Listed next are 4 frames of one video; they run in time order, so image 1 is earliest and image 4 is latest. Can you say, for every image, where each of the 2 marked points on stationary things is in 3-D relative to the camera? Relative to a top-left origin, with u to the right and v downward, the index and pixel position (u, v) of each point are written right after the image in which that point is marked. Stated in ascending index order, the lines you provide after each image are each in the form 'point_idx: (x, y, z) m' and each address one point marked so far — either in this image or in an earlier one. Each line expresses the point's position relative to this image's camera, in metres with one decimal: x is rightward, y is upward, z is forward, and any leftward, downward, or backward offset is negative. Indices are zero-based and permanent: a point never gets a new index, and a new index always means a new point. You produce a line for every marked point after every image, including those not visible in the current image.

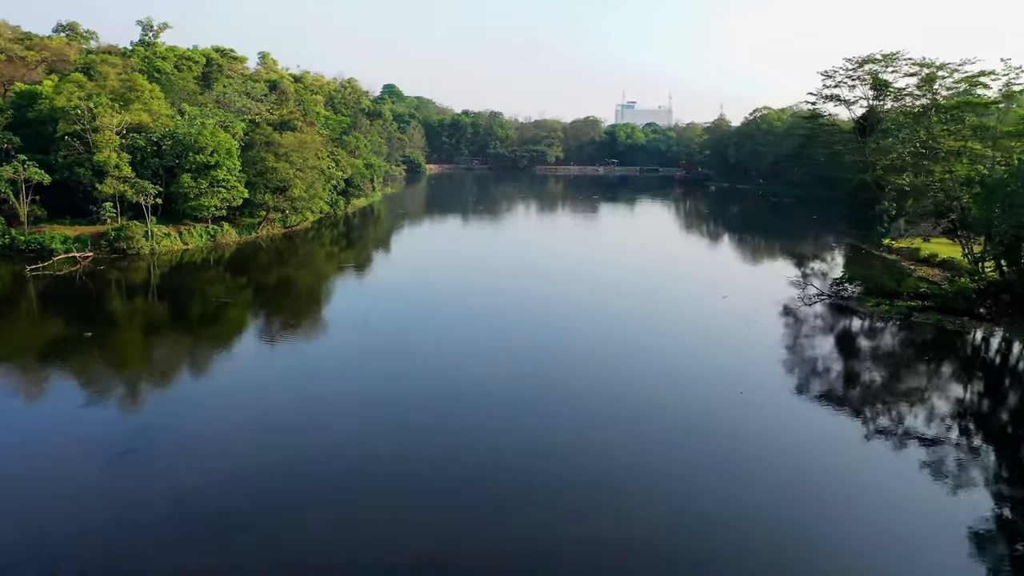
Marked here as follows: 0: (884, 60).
0: (+10.3, +6.4, +18.2) m
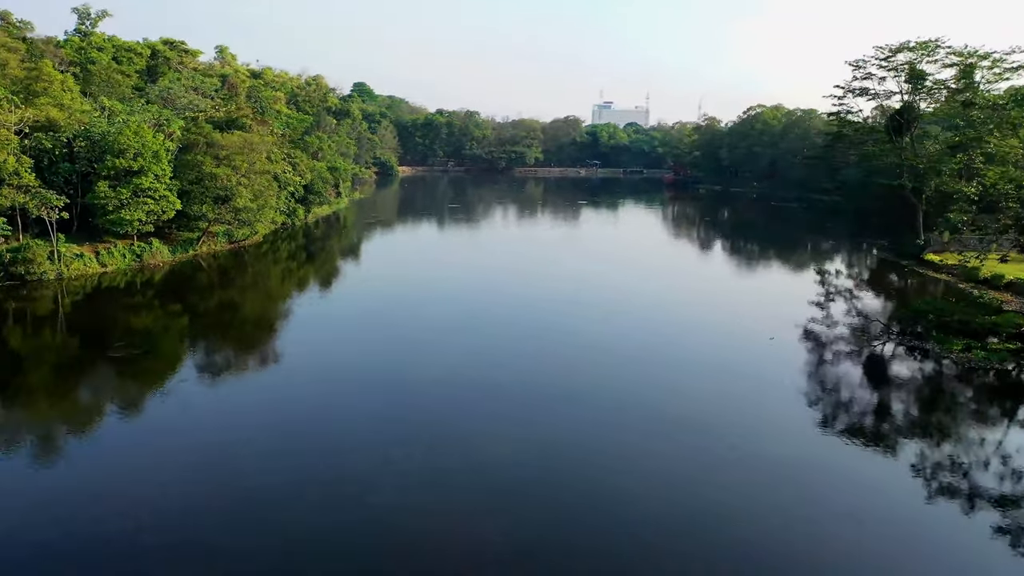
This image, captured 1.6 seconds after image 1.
0: (+9.9, +5.8, +15.8) m
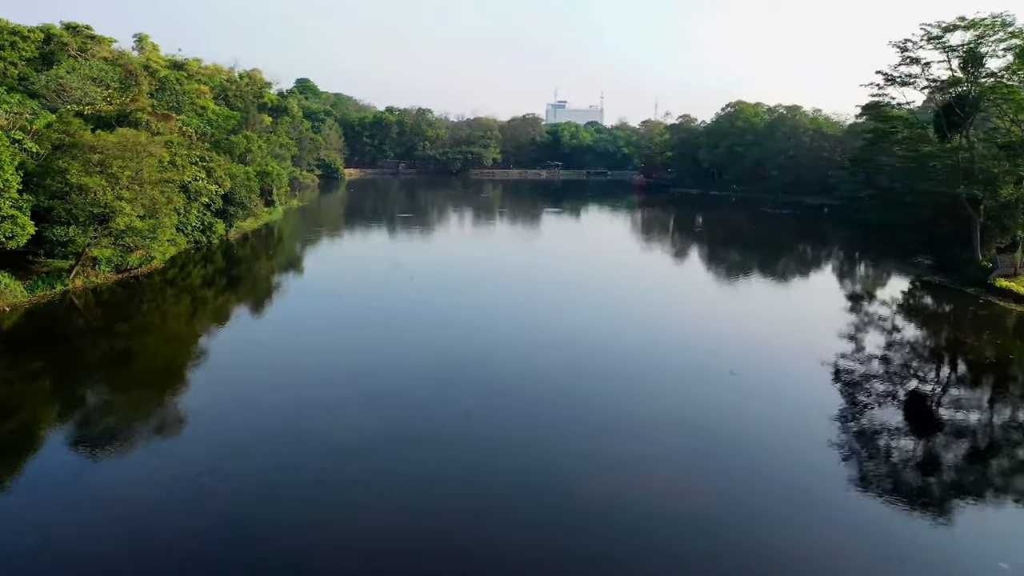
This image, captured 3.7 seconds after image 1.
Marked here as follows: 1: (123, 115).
0: (+9.3, +5.2, +13.0) m
1: (-10.6, +4.8, +18.0) m
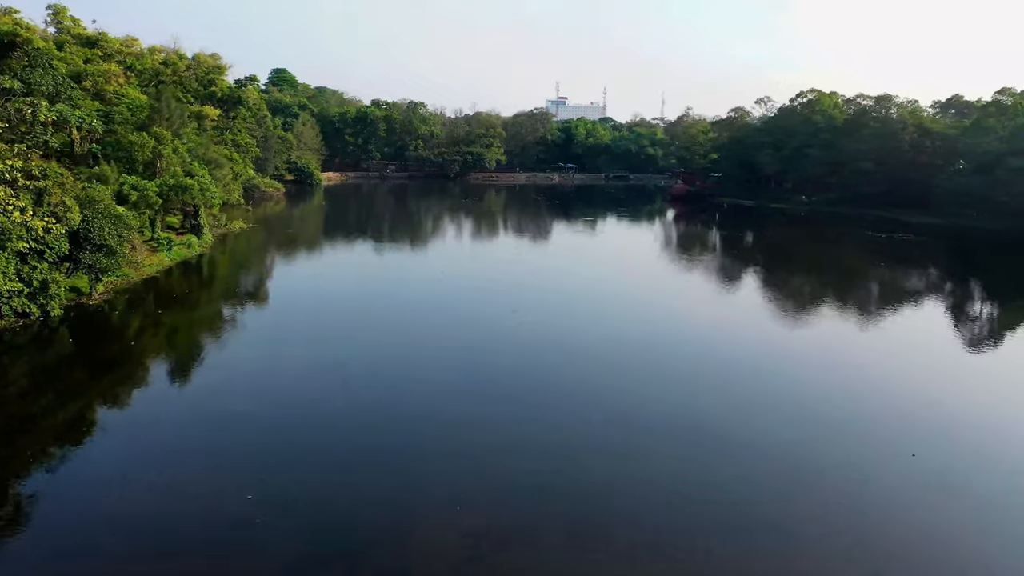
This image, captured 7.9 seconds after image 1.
0: (+10.0, +3.6, +6.1) m
1: (-10.0, +3.2, +11.0) m
